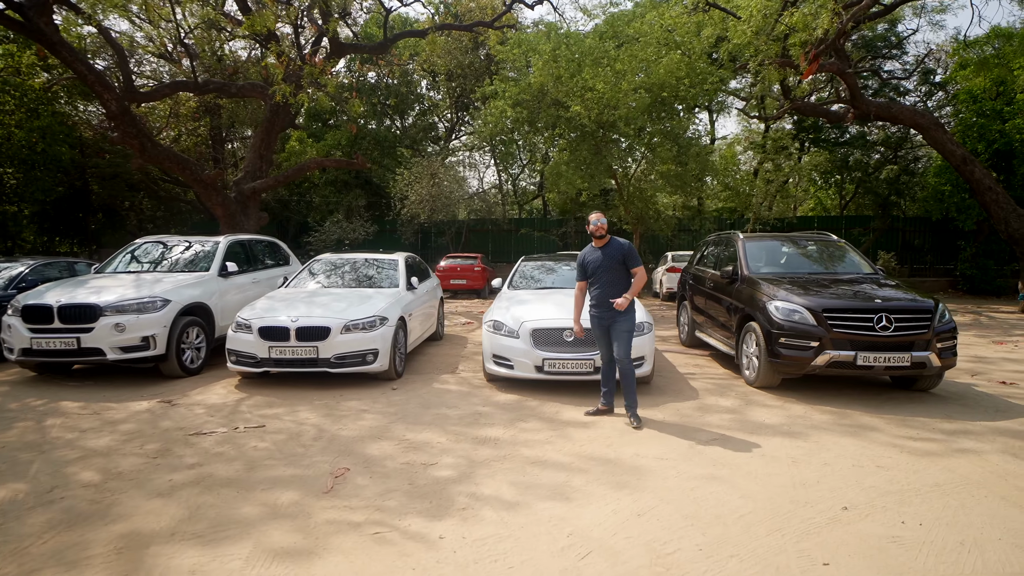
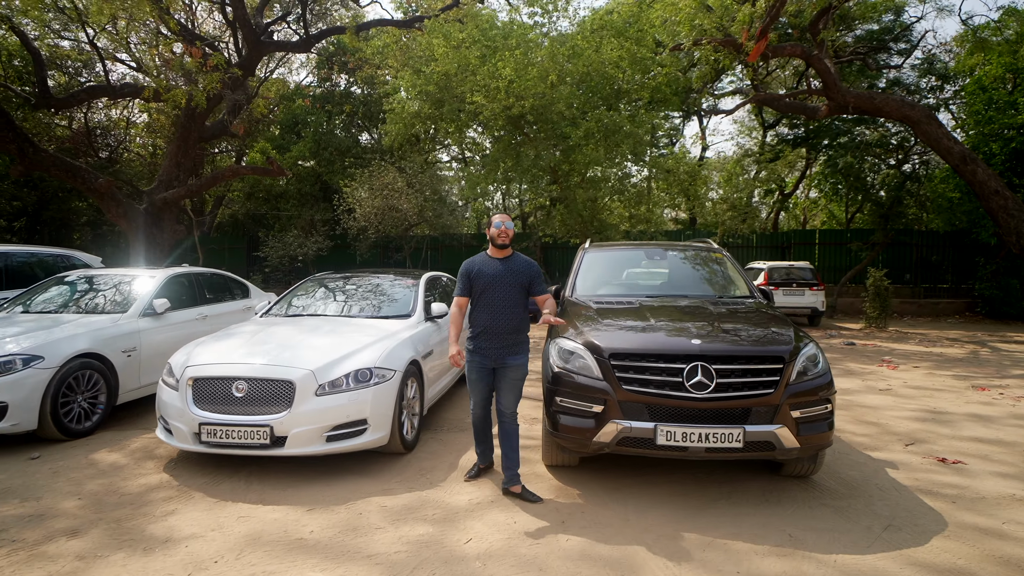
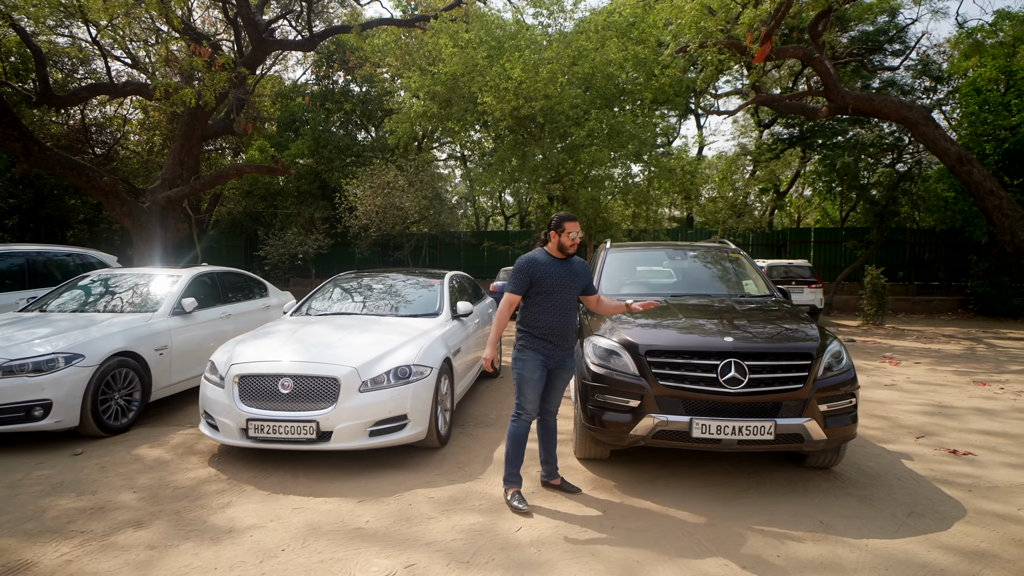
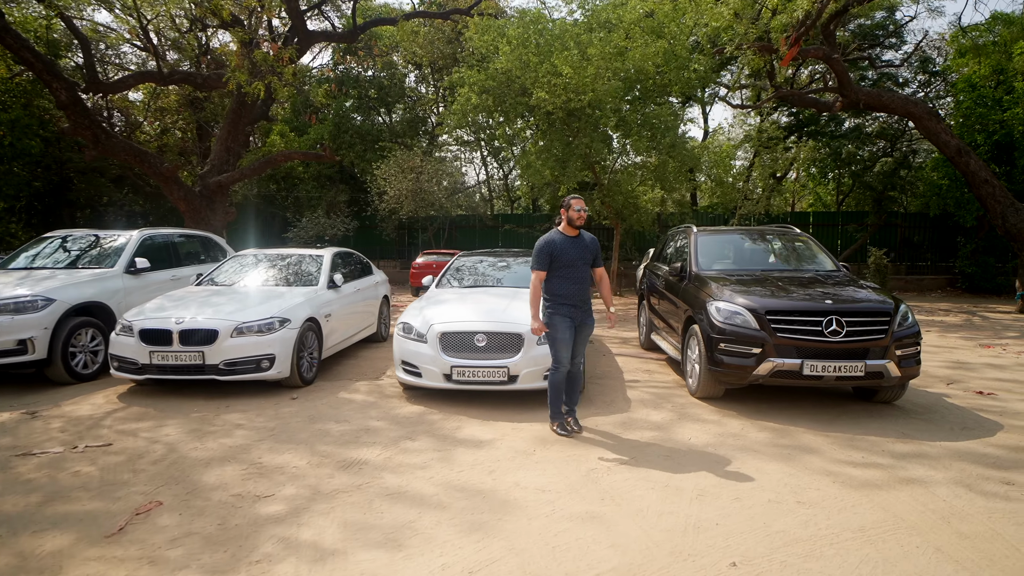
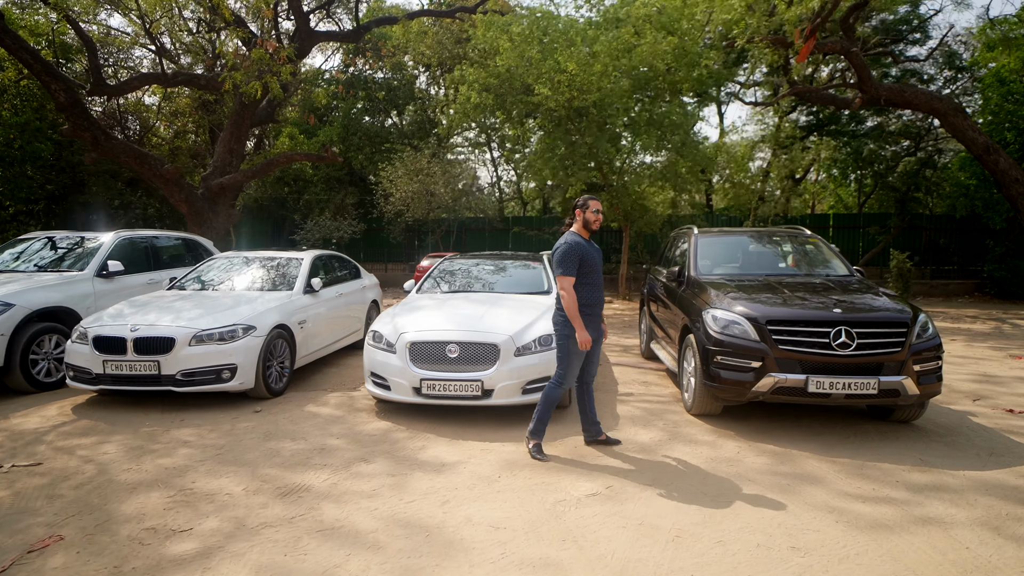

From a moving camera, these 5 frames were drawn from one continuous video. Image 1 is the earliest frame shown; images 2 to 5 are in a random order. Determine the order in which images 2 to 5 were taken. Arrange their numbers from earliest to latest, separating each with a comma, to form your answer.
4, 5, 3, 2
